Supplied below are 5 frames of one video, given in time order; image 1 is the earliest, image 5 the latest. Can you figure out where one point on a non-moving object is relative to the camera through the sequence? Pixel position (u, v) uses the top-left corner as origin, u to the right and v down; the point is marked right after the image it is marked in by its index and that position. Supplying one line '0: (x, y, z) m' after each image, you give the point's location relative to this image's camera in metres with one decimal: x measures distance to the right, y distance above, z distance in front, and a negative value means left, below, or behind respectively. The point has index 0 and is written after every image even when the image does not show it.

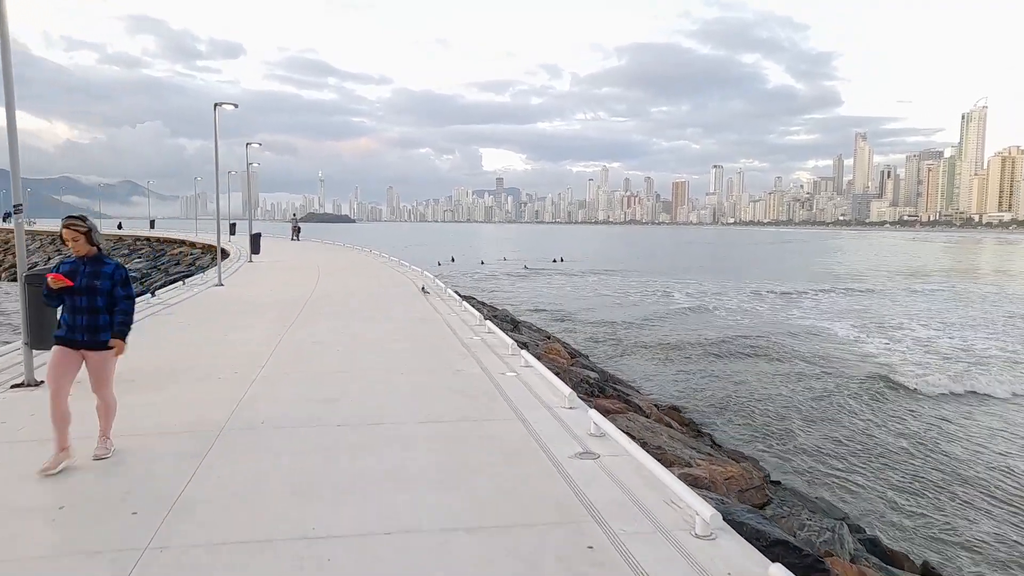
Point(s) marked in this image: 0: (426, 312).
0: (-1.6, -0.4, +11.5) m
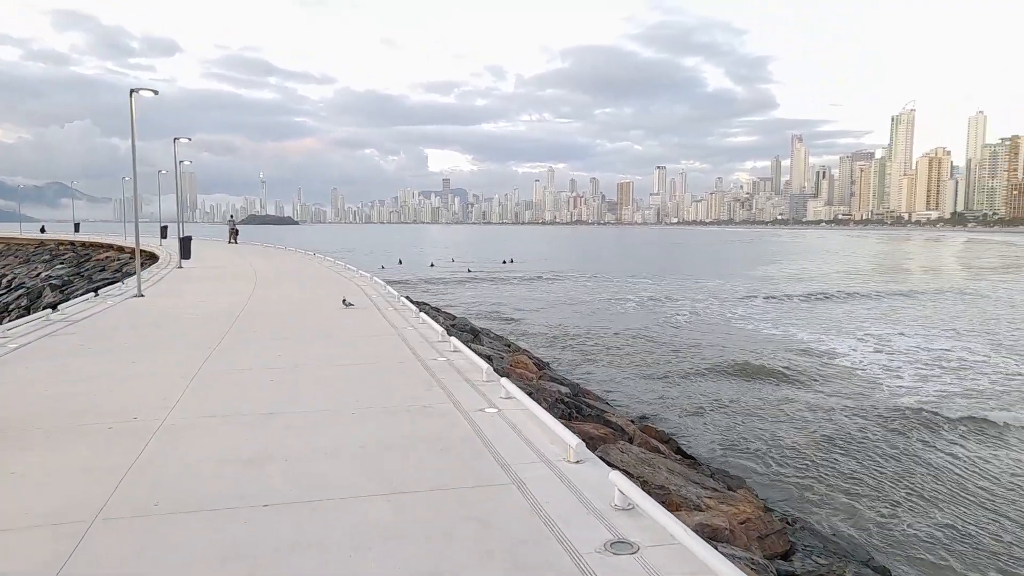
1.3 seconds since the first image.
0: (-2.1, -0.6, +10.2) m
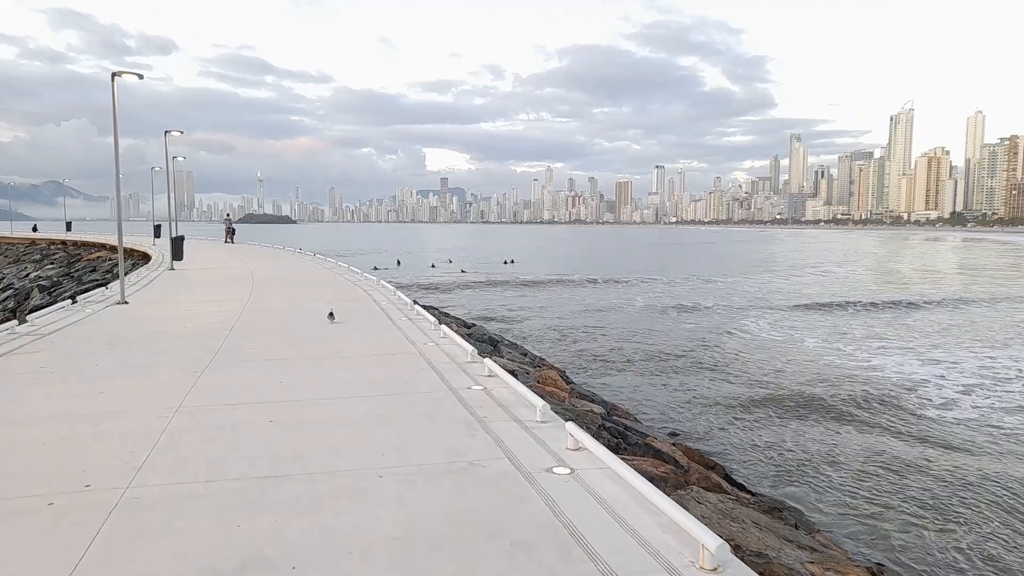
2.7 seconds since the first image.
0: (-1.7, -0.7, +9.0) m
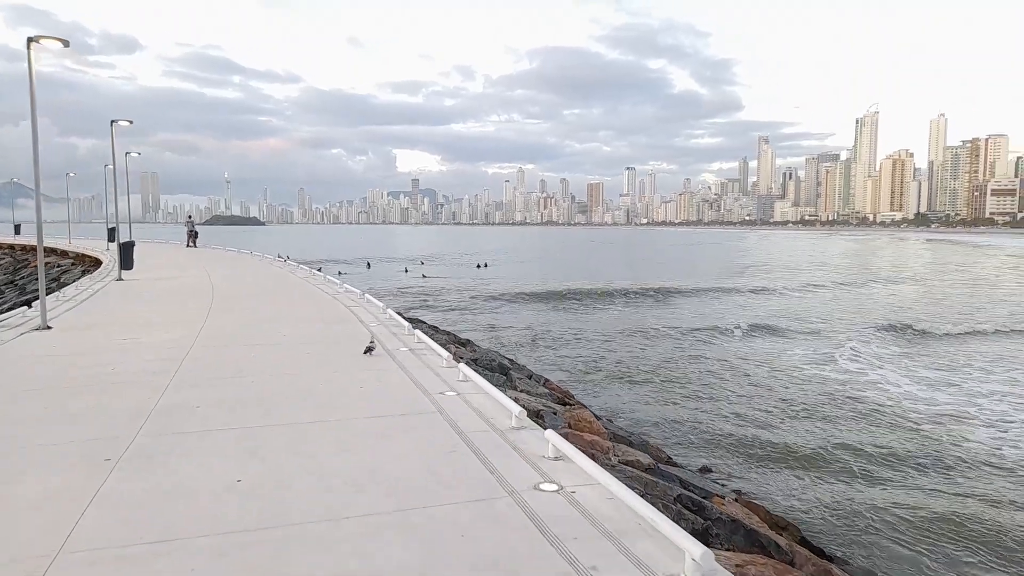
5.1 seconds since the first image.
0: (-1.3, -1.0, +6.9) m
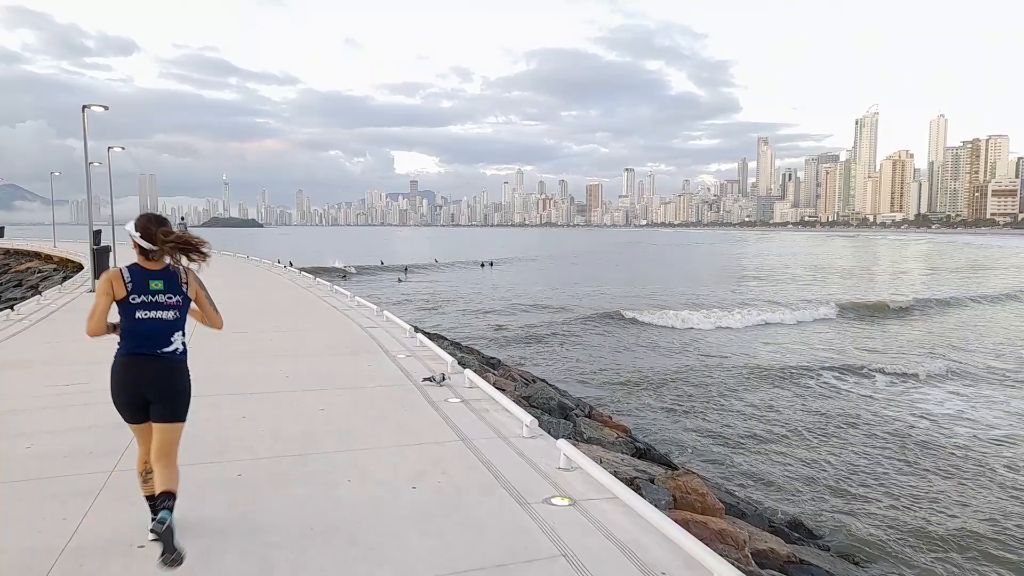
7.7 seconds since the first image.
0: (-0.5, -1.2, +4.6) m
